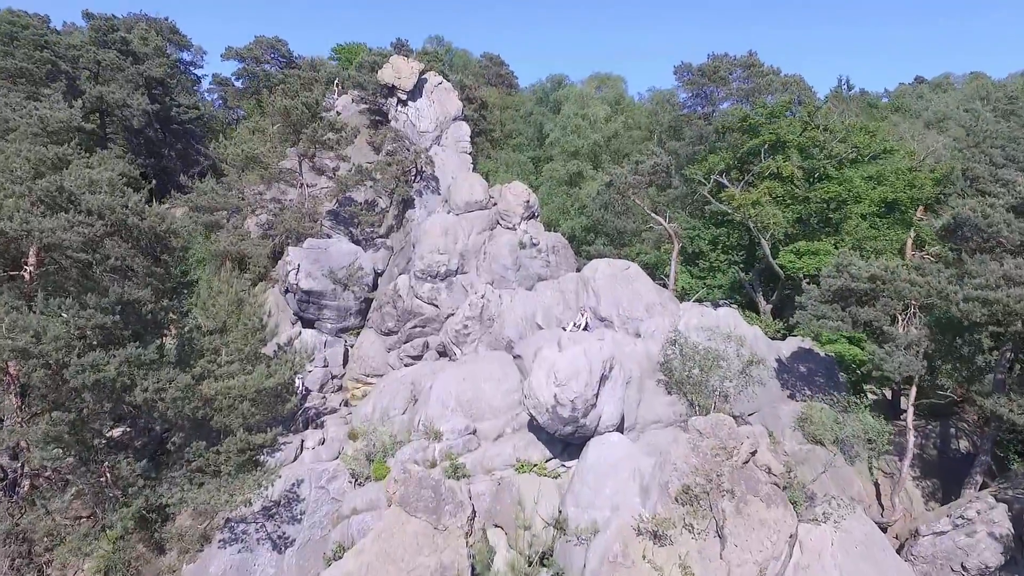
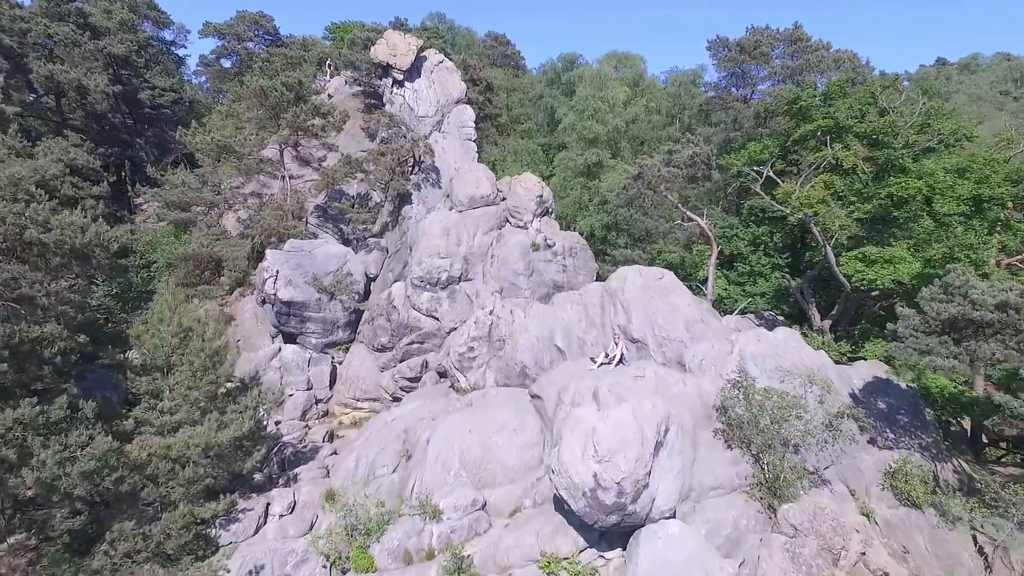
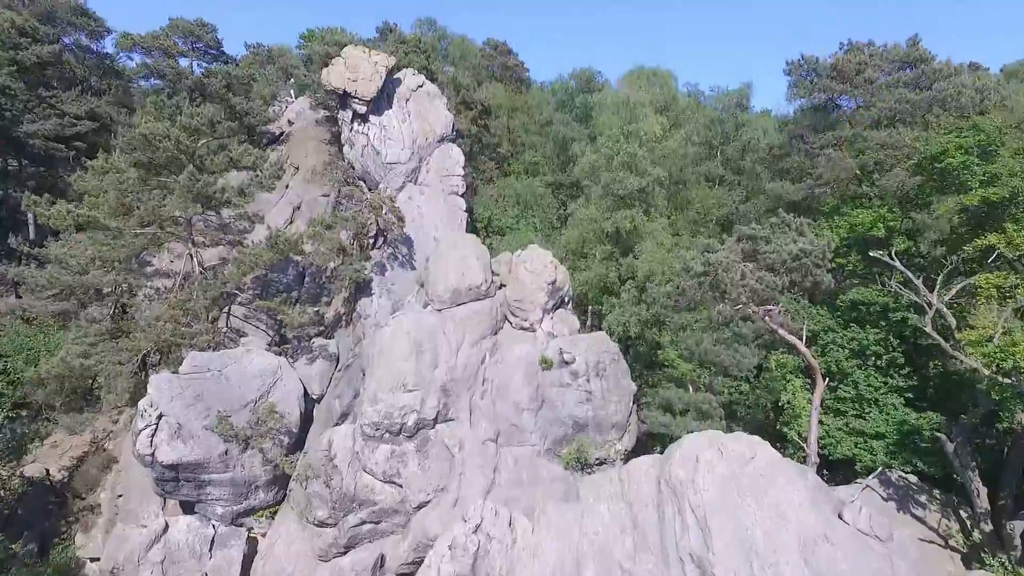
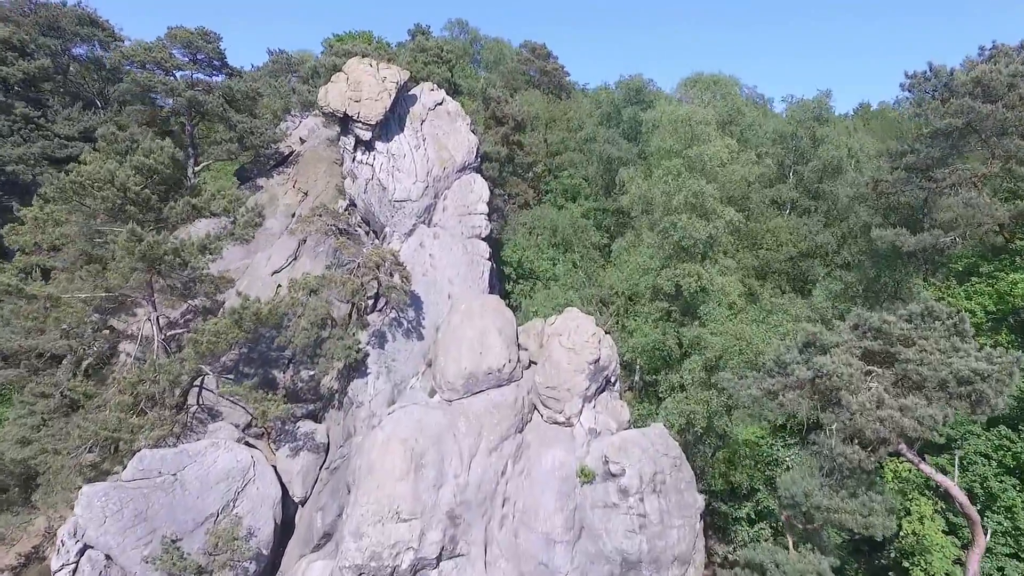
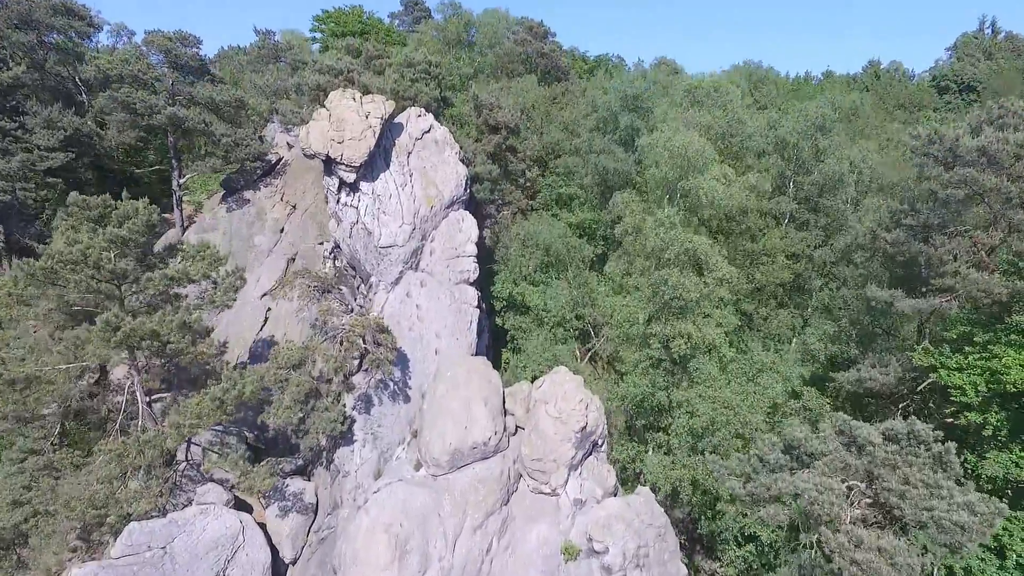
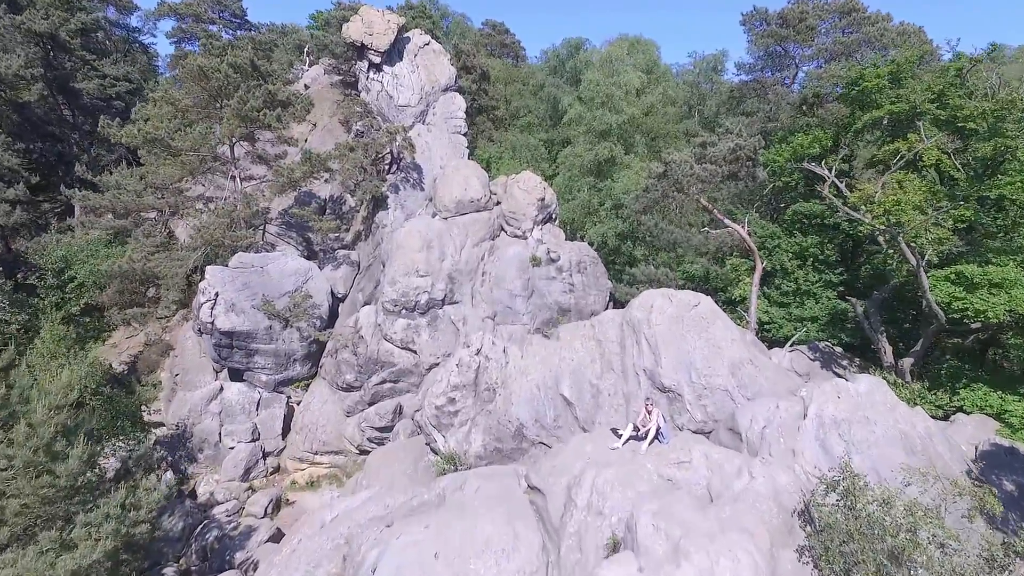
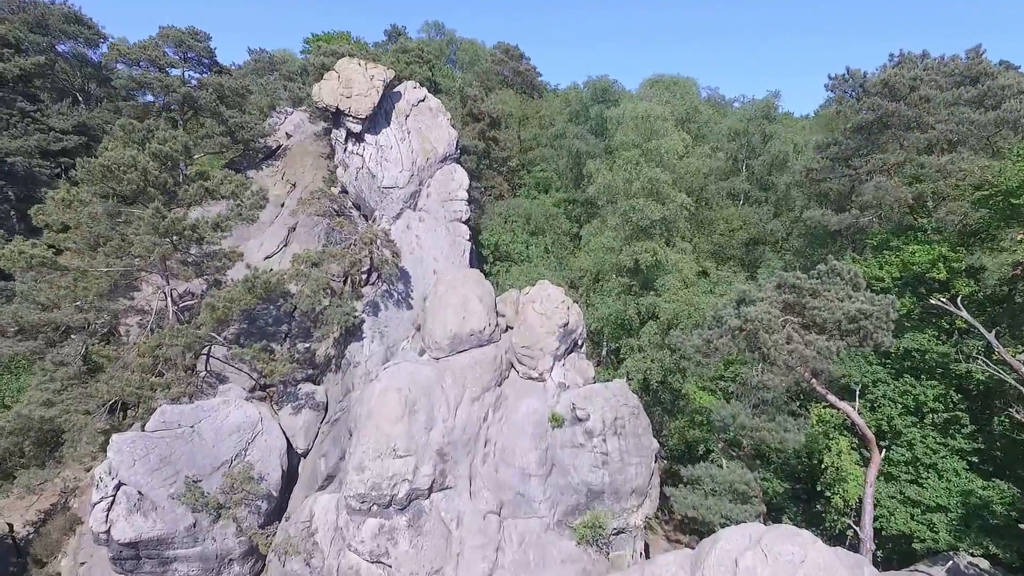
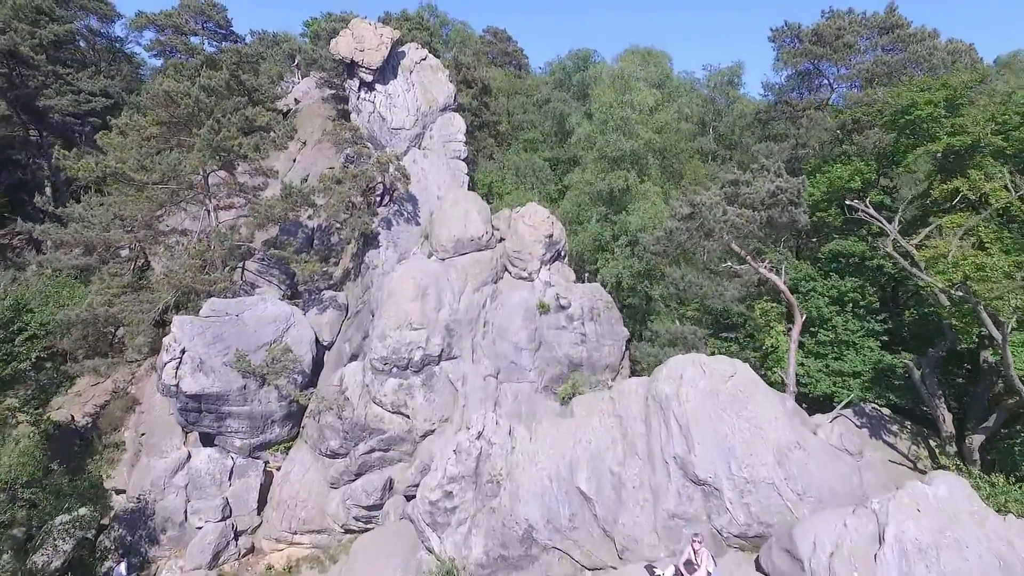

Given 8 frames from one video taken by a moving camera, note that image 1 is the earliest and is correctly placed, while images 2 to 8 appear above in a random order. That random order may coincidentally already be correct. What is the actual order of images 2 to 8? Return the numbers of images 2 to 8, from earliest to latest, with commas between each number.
2, 6, 8, 3, 7, 4, 5
